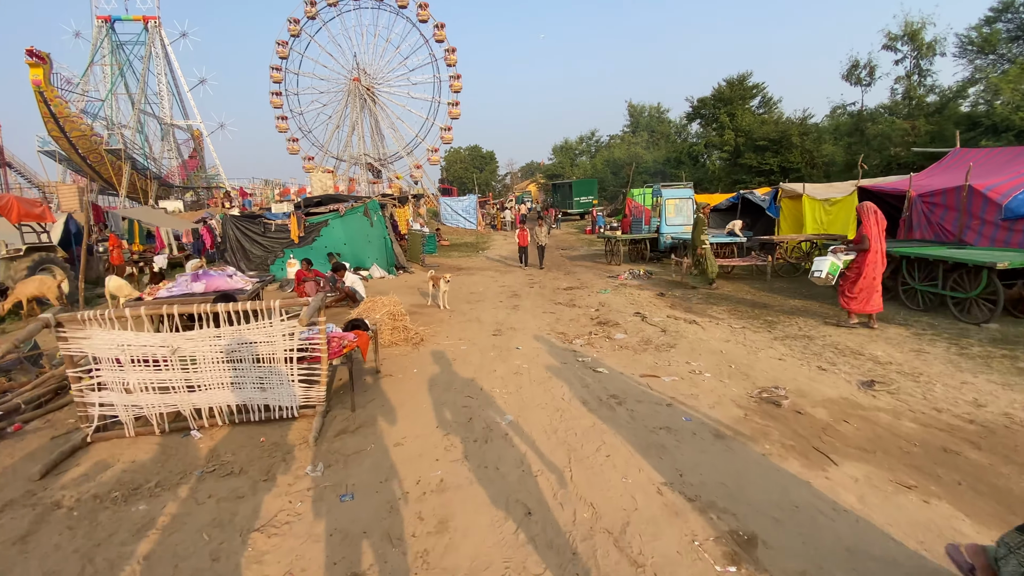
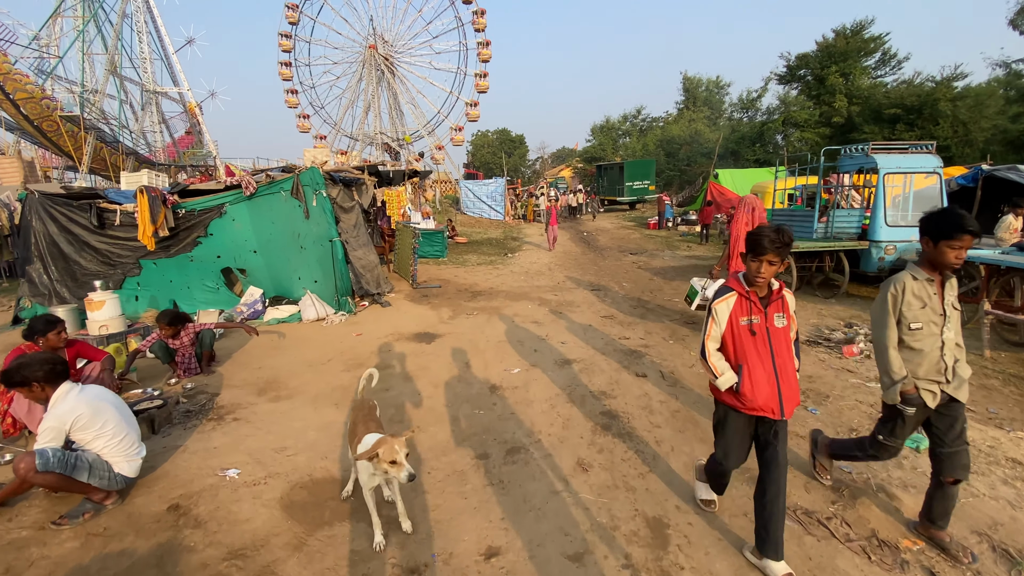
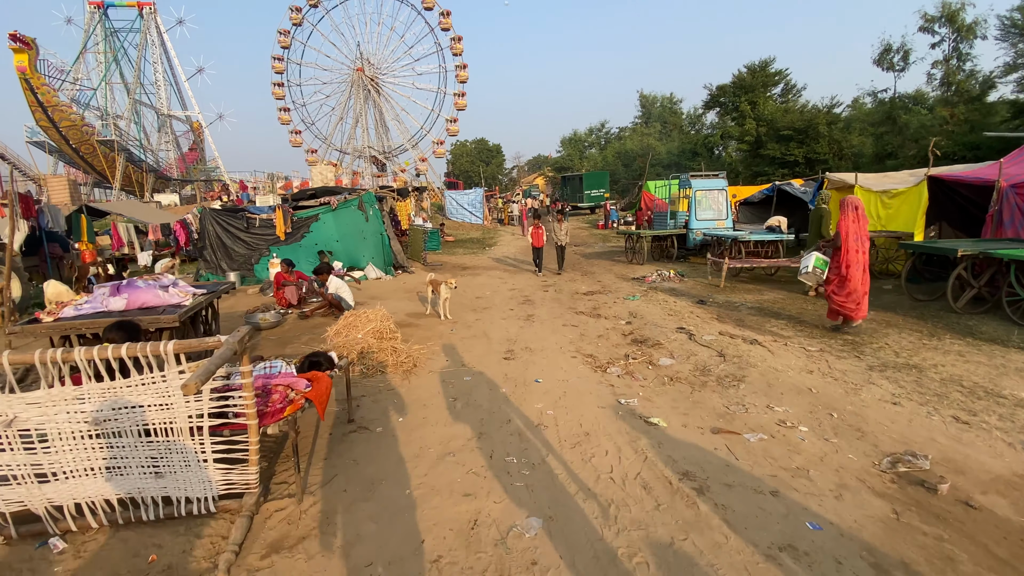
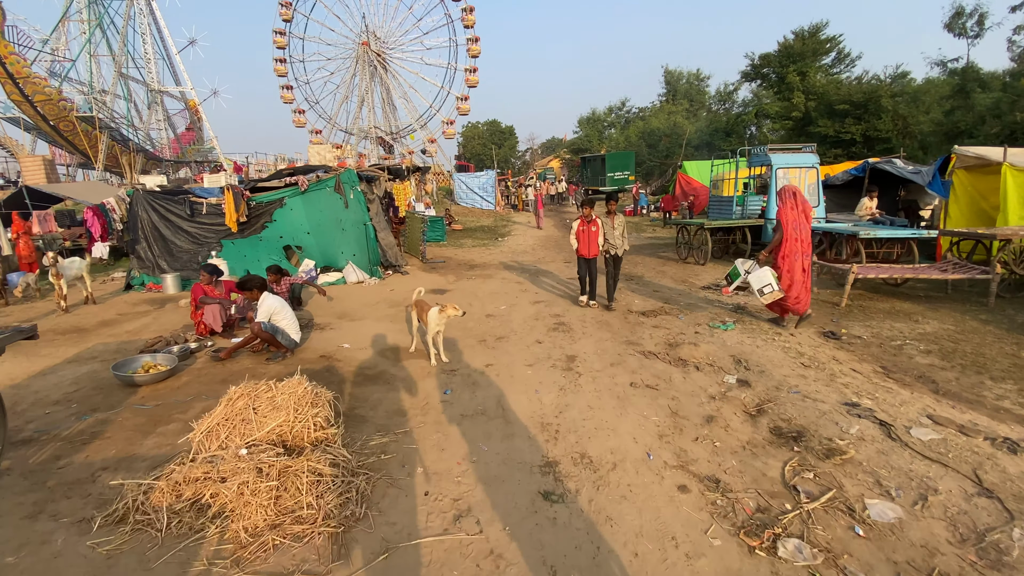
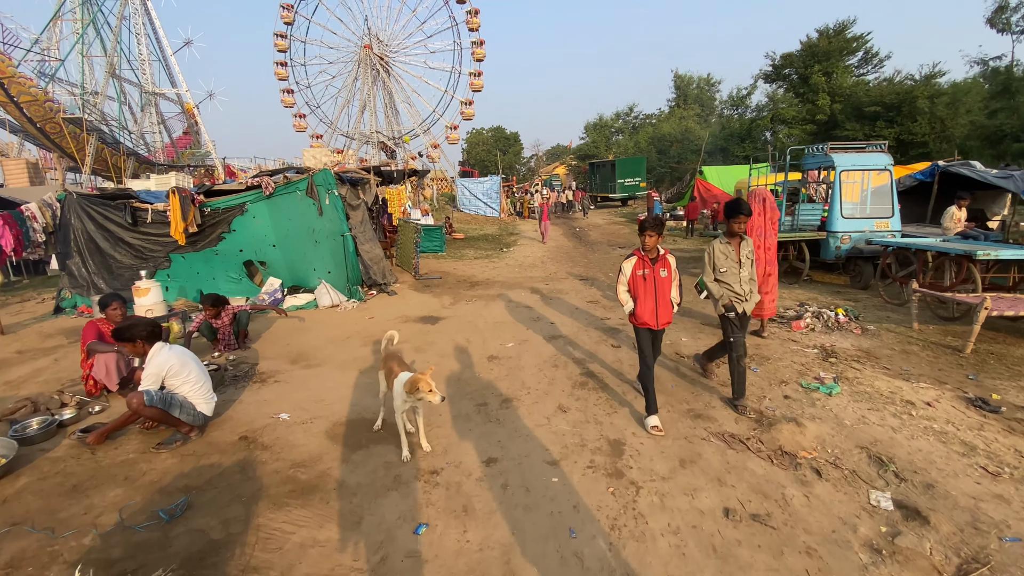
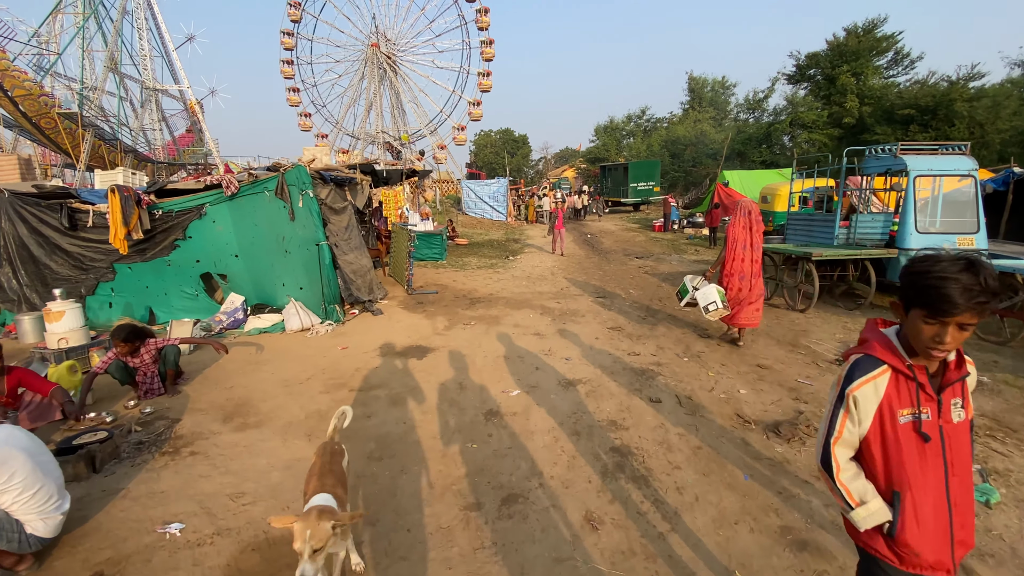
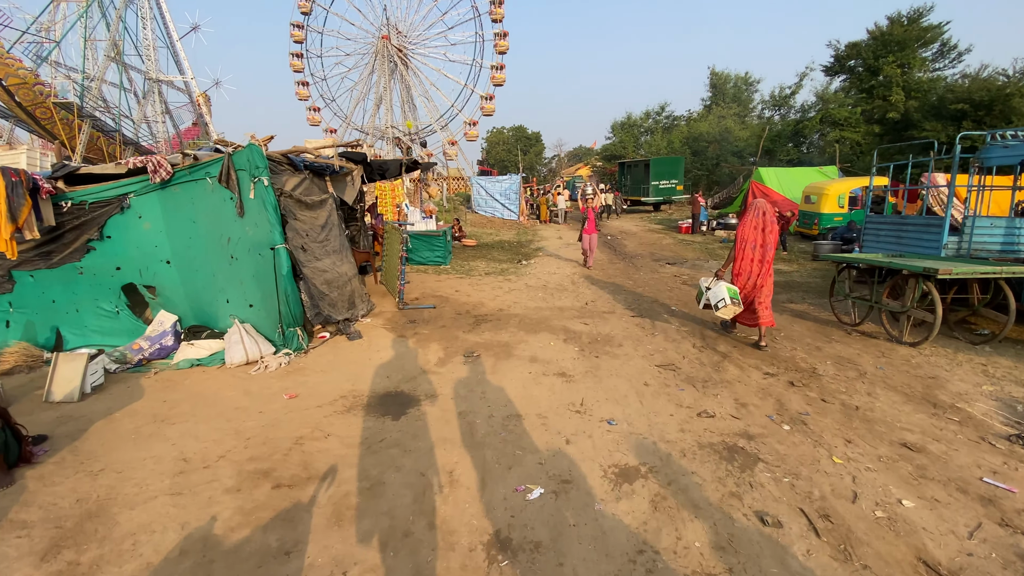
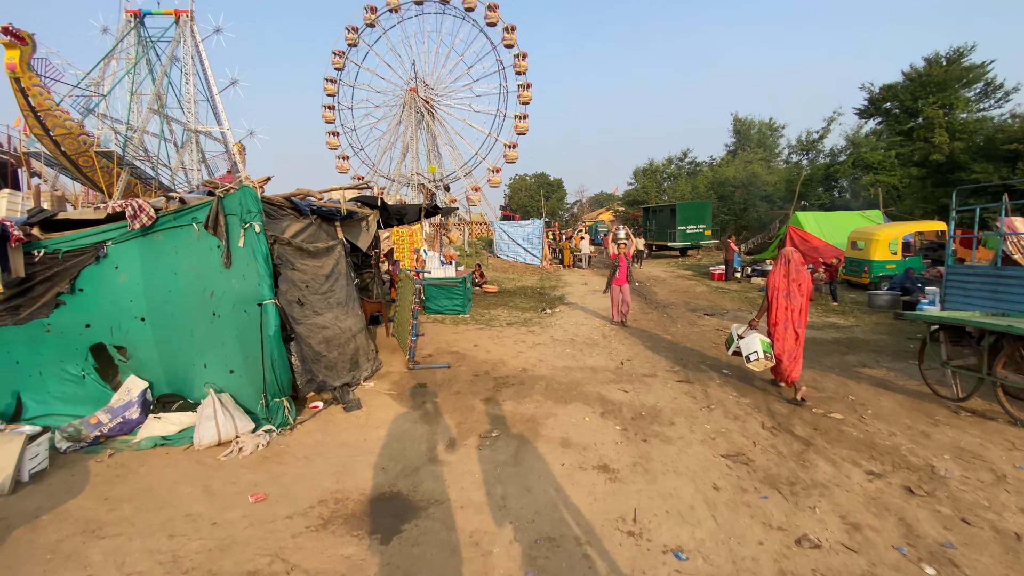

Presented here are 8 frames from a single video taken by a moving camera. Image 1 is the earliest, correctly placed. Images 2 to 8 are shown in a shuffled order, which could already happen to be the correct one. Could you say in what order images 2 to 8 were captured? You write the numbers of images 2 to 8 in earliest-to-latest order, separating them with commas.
3, 4, 5, 2, 6, 7, 8
